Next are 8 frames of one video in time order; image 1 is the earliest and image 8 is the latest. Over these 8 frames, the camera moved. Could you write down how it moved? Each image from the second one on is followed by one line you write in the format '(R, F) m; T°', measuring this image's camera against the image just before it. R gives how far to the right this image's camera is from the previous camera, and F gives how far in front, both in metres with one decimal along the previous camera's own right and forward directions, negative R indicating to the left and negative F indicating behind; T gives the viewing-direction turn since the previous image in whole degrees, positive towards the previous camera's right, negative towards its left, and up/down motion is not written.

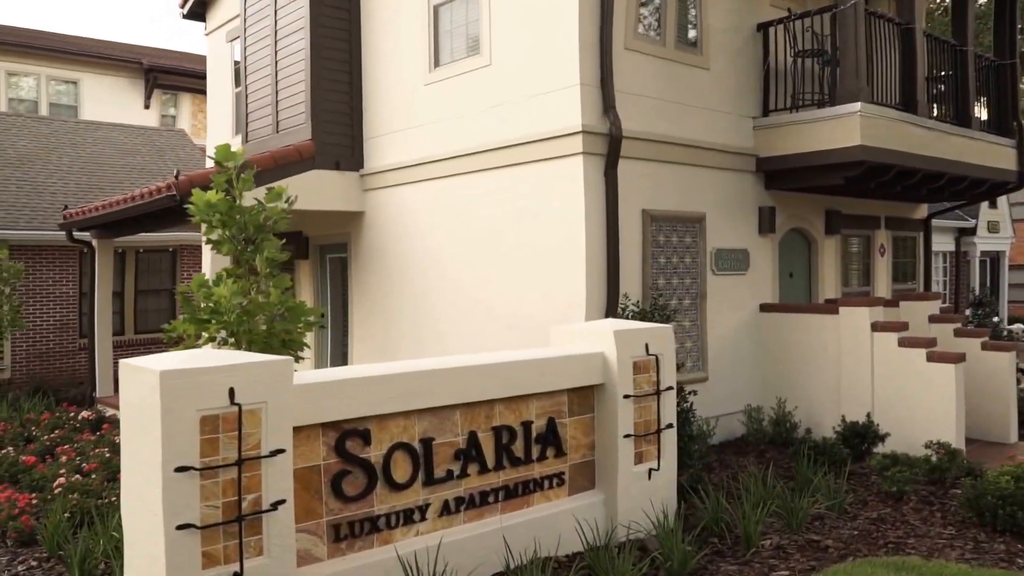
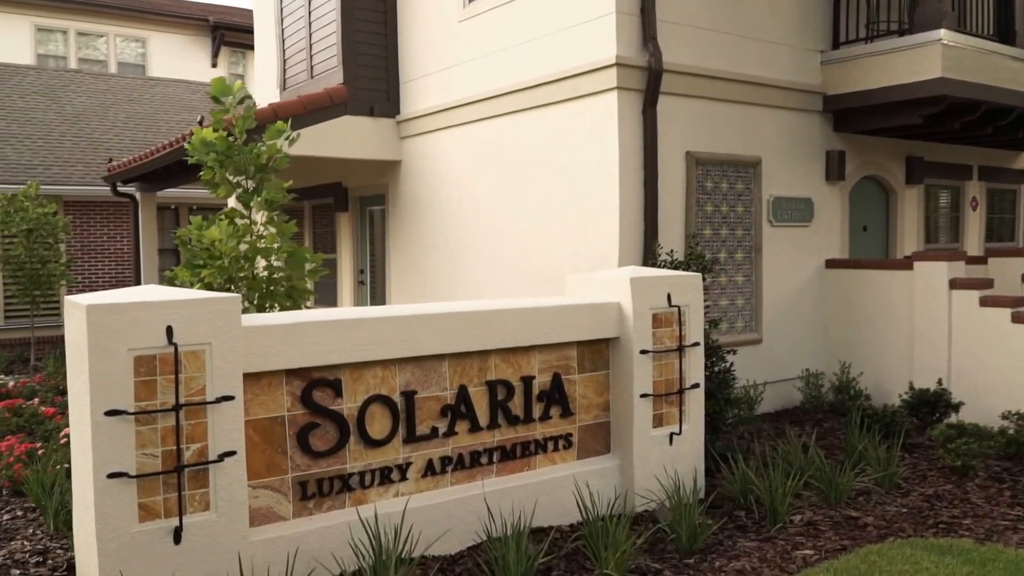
(+0.6, +0.6) m; -6°
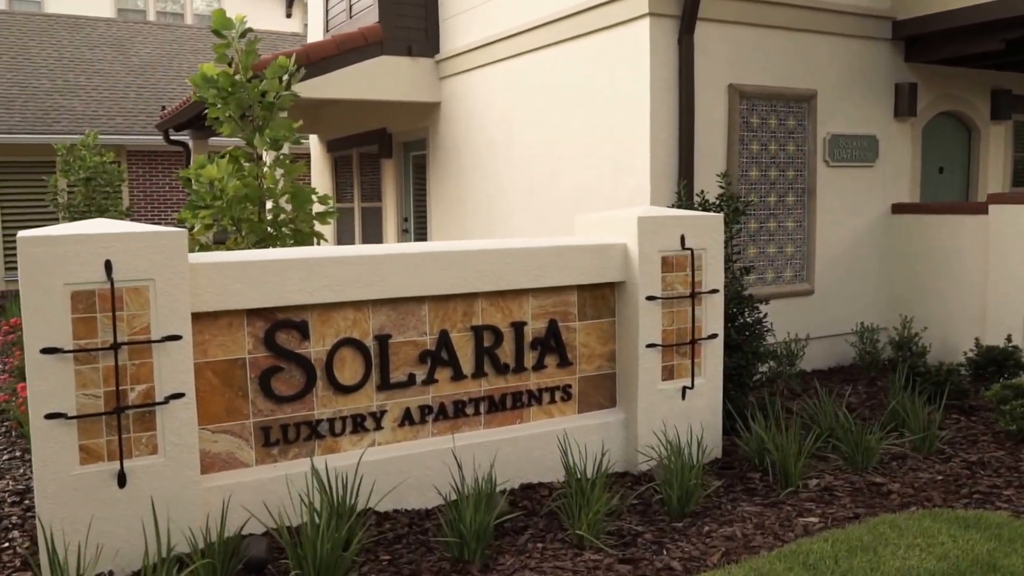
(+0.7, +0.4) m; -6°
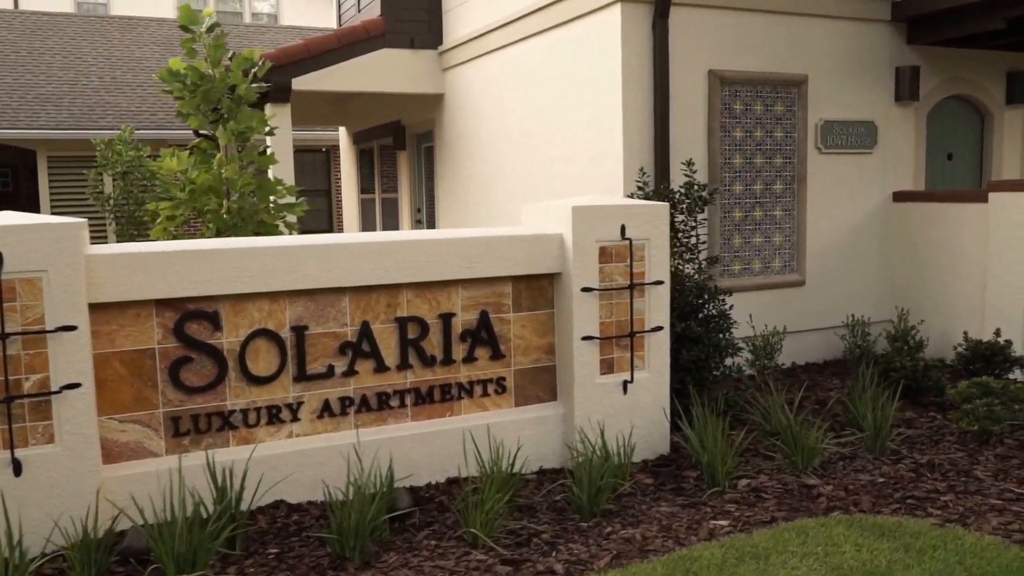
(+0.9, +0.1) m; -5°
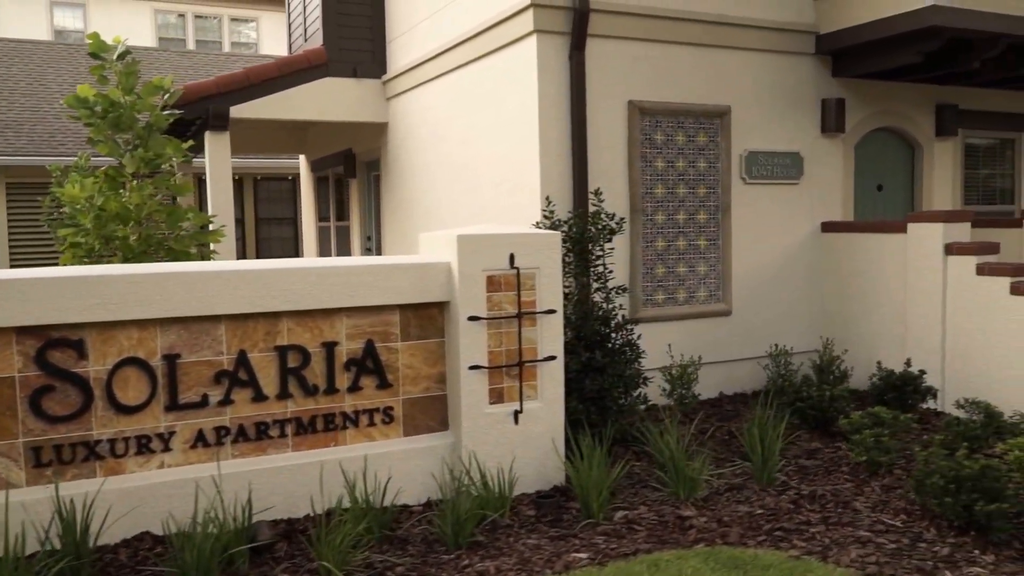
(+0.7, 0.0) m; 0°
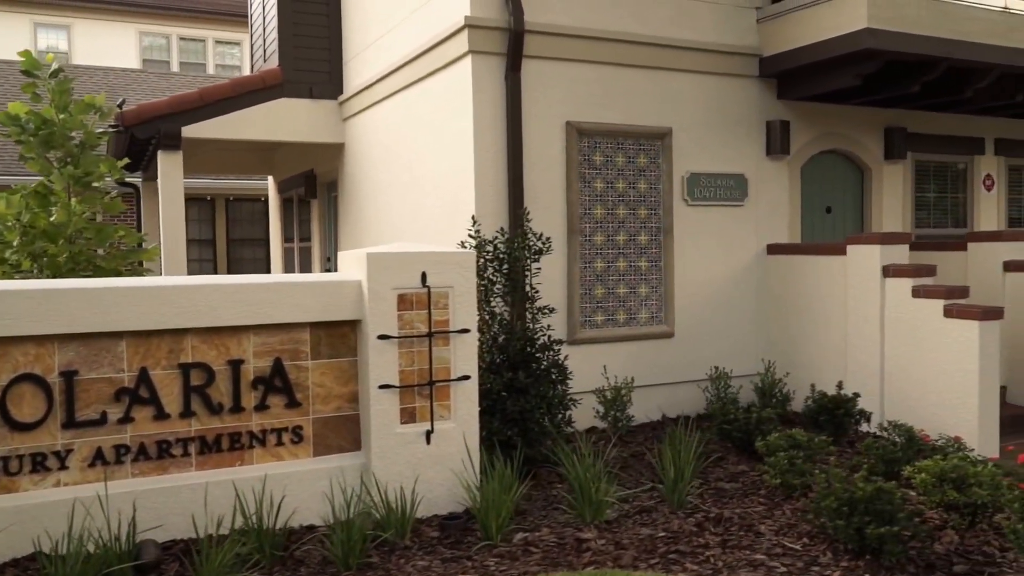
(+0.5, 0.0) m; 0°
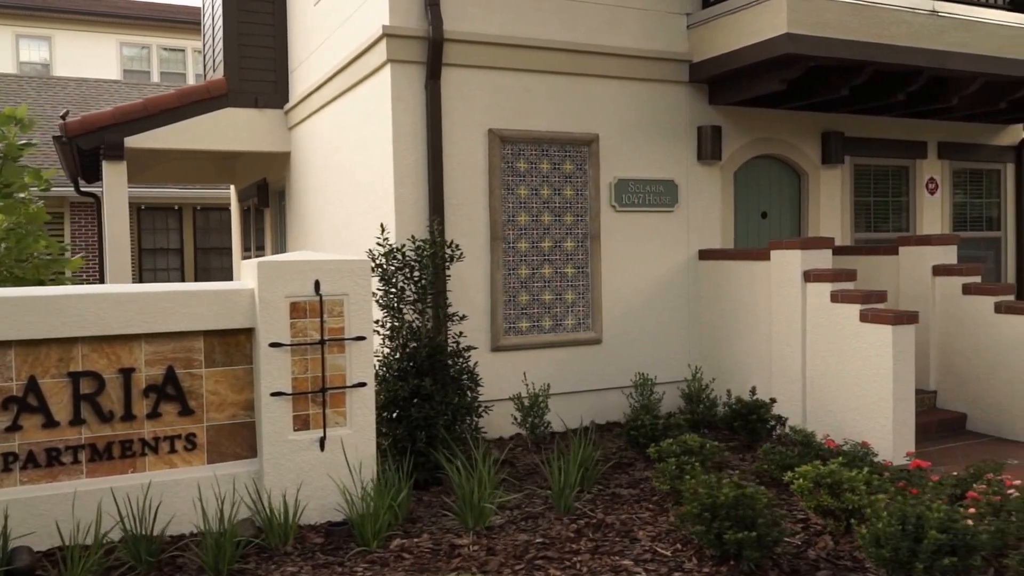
(+0.7, 0.0) m; -1°
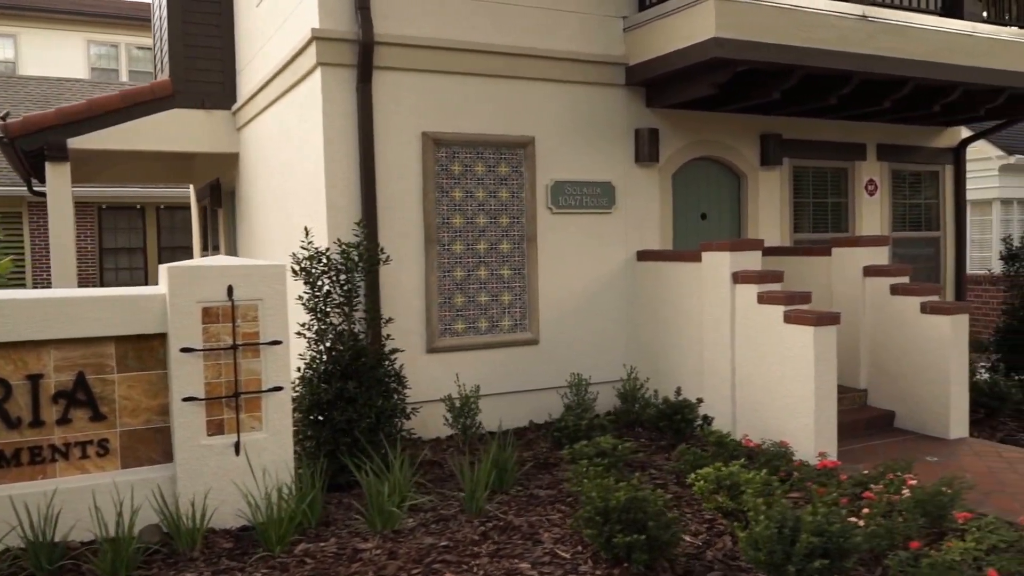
(+0.4, 0.0) m; +1°
